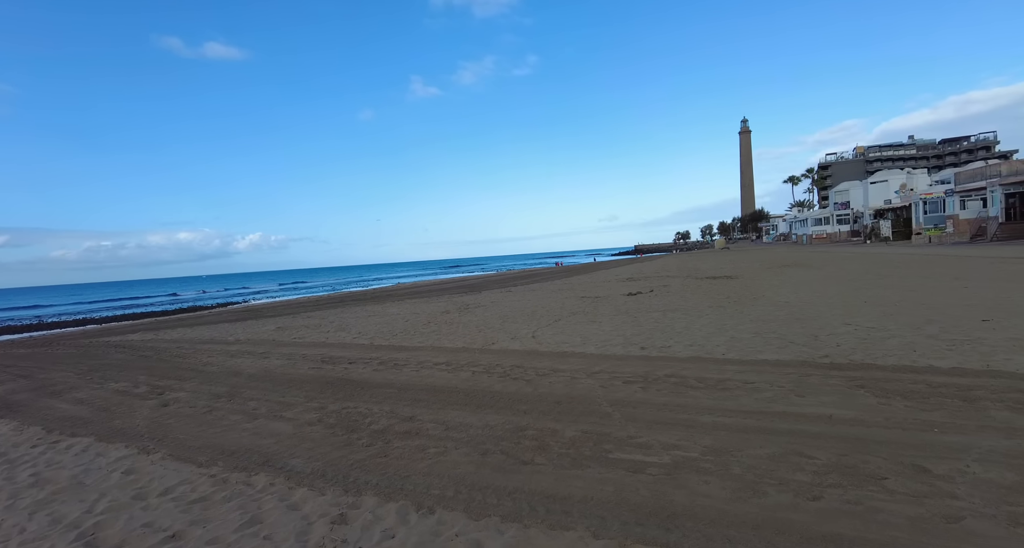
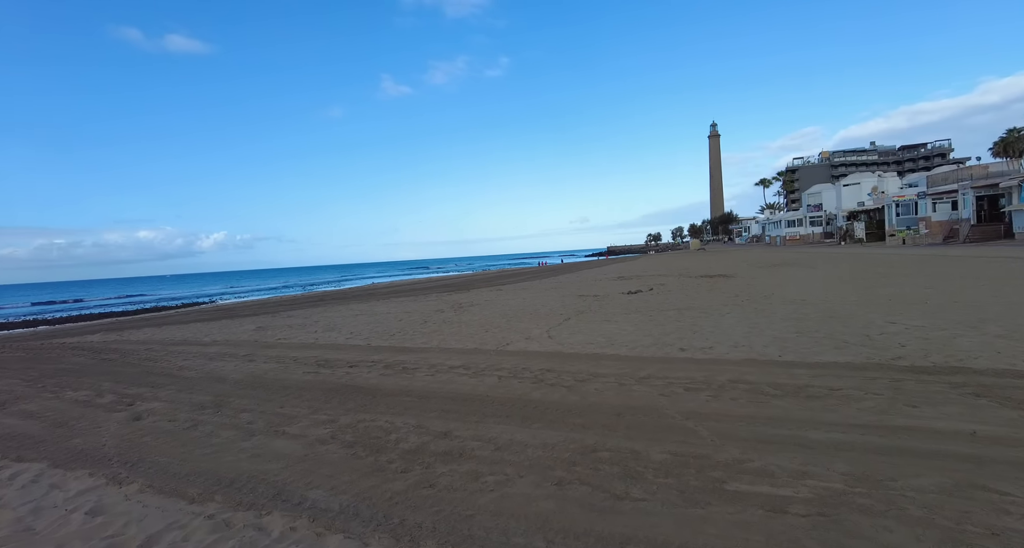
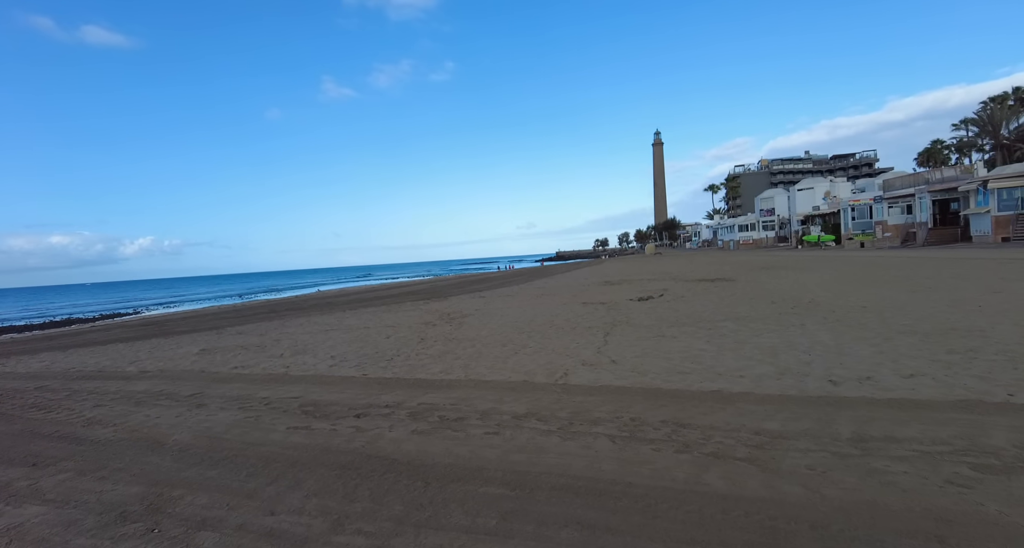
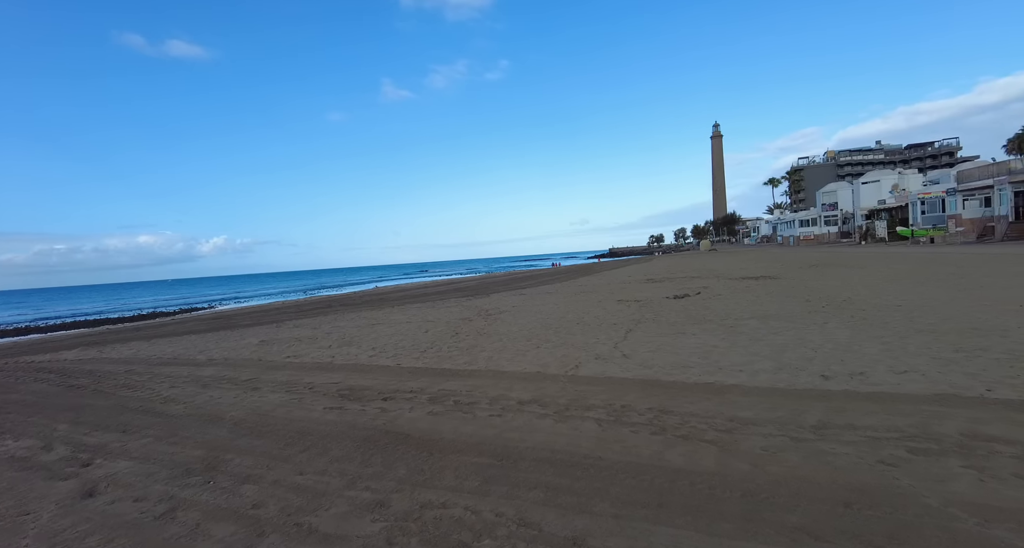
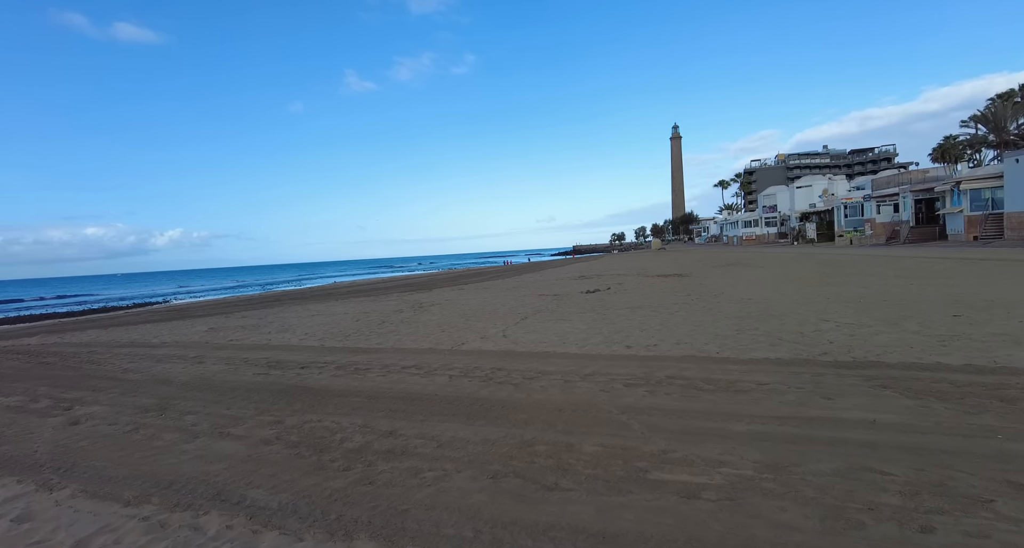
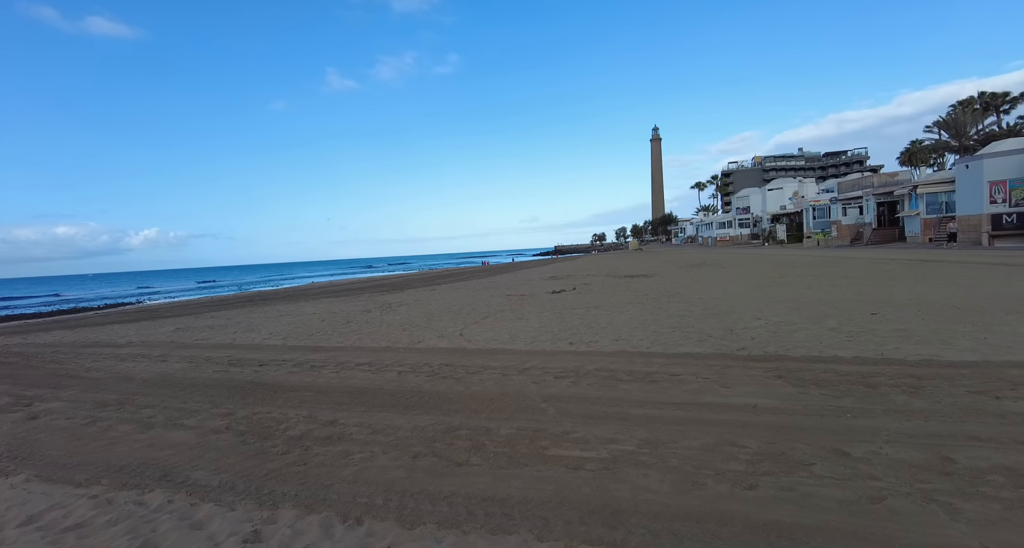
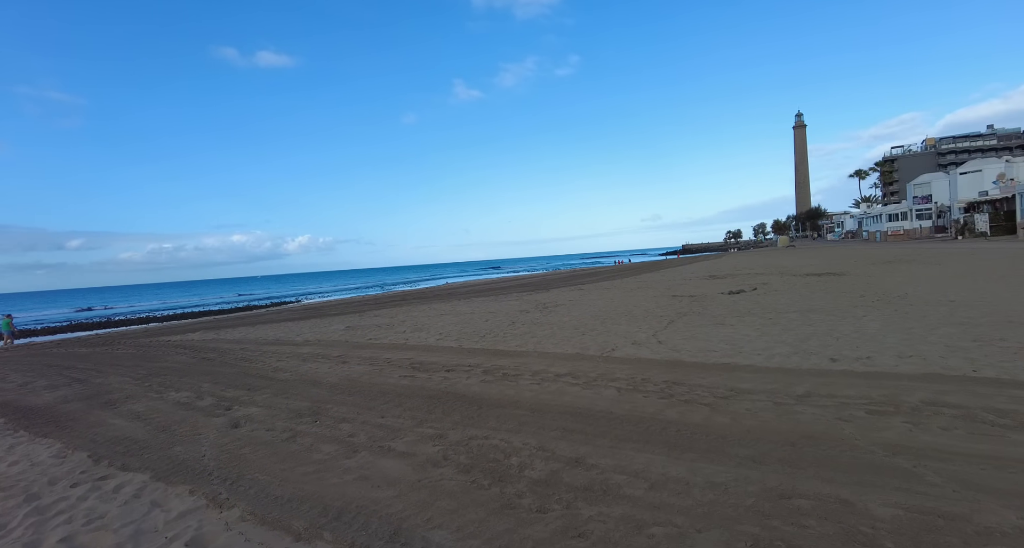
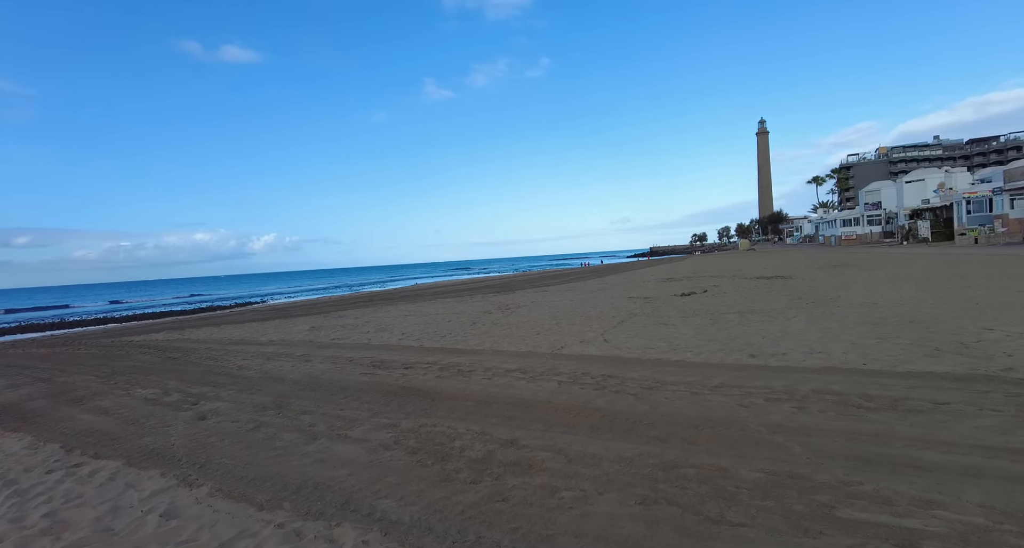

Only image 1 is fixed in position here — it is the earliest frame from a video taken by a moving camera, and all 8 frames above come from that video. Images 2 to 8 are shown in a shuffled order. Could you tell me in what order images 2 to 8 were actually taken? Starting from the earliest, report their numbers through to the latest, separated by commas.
6, 5, 2, 8, 7, 4, 3
